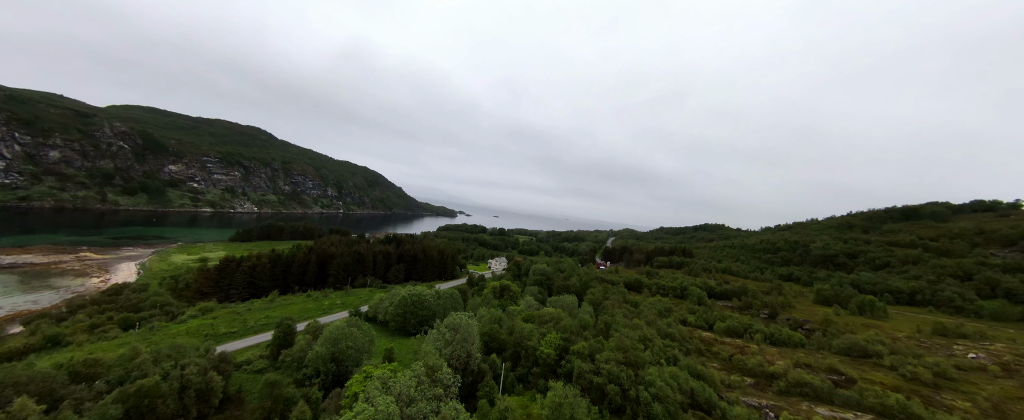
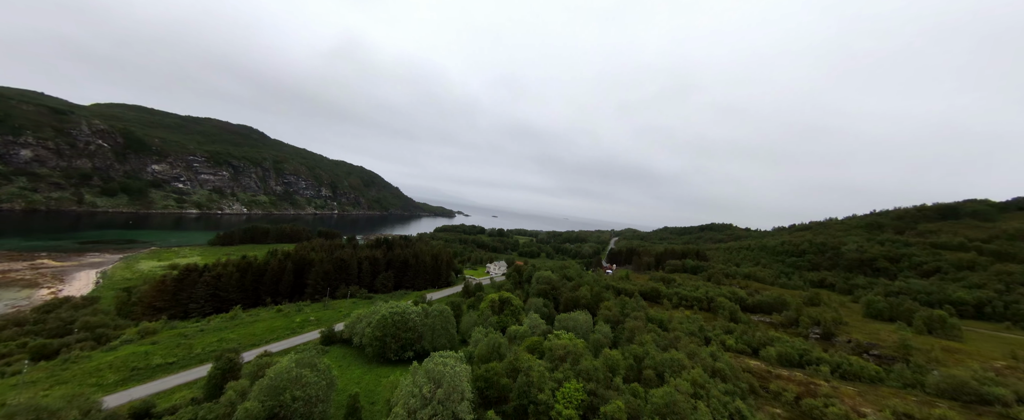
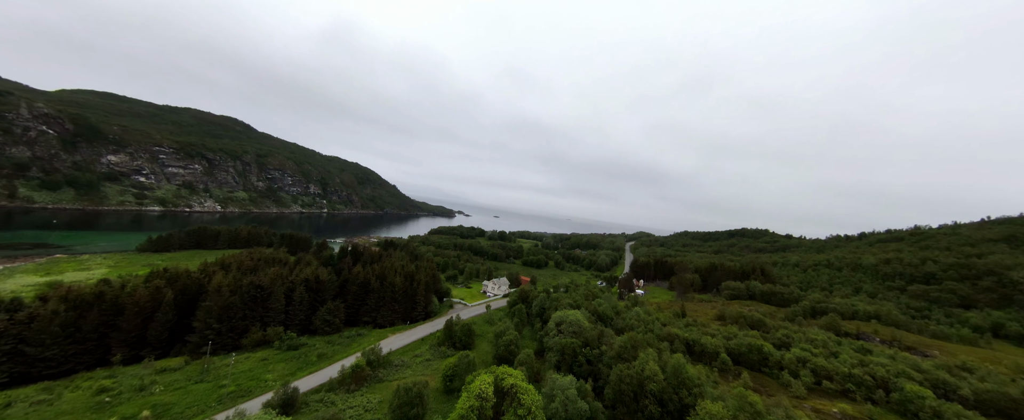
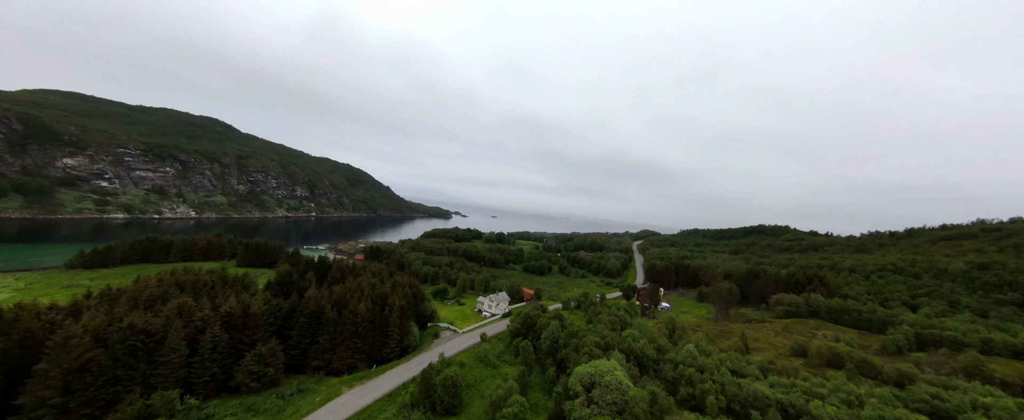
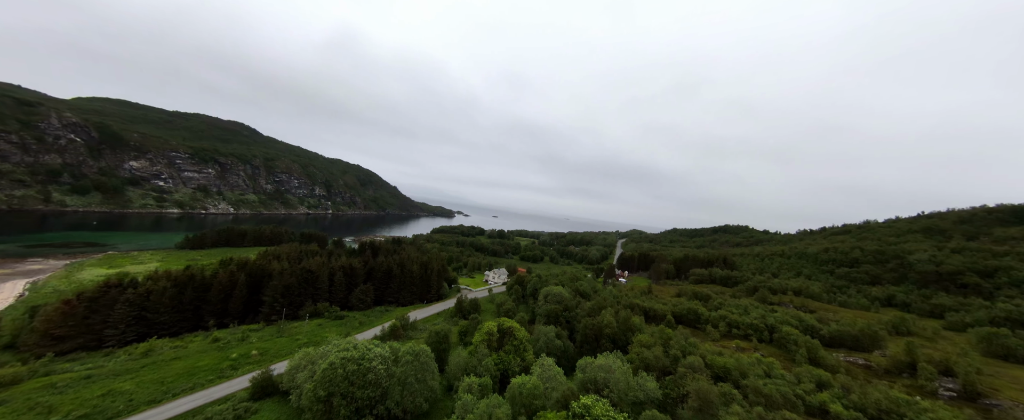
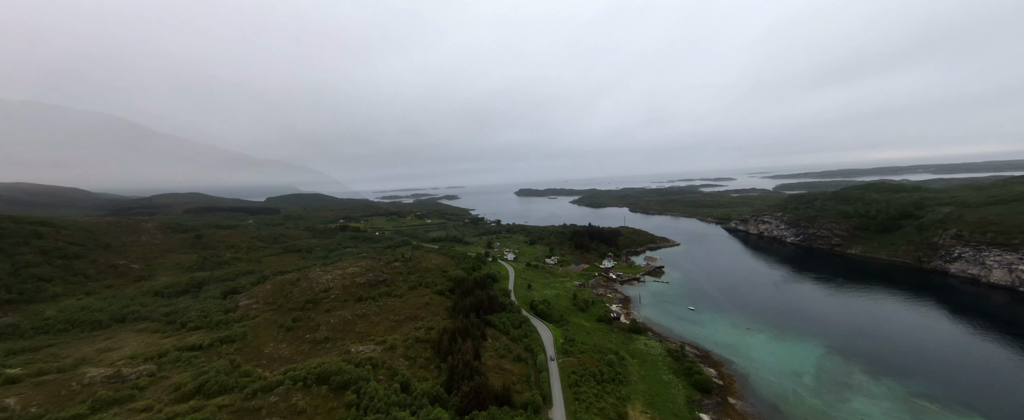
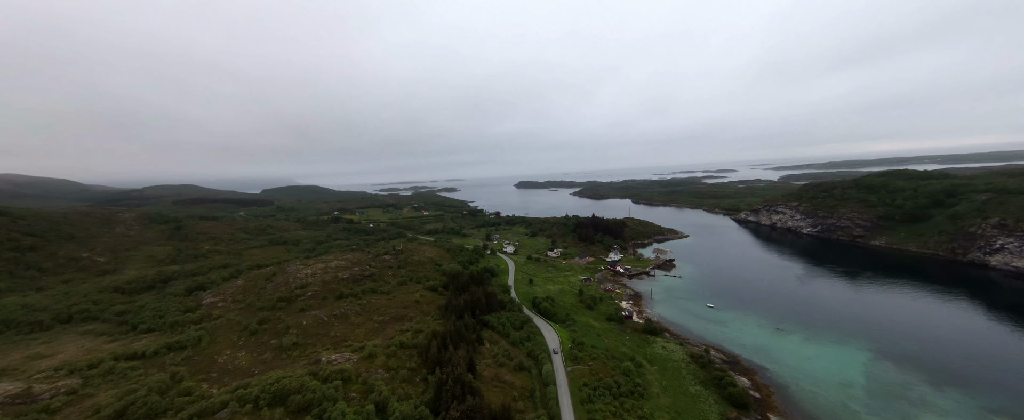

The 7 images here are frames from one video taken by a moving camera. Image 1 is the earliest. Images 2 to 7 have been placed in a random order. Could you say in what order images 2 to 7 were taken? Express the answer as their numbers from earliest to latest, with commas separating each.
2, 5, 3, 4, 6, 7
